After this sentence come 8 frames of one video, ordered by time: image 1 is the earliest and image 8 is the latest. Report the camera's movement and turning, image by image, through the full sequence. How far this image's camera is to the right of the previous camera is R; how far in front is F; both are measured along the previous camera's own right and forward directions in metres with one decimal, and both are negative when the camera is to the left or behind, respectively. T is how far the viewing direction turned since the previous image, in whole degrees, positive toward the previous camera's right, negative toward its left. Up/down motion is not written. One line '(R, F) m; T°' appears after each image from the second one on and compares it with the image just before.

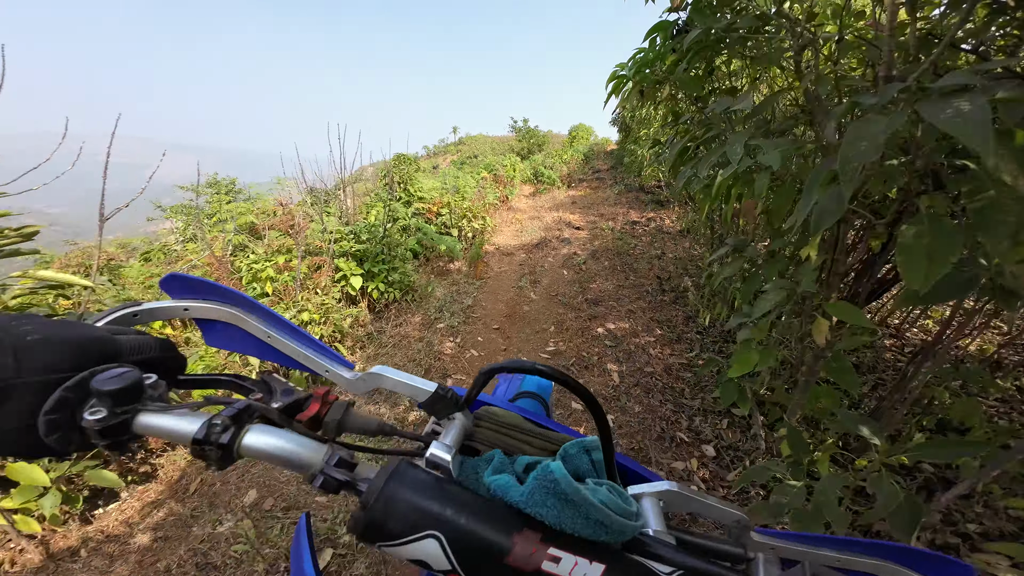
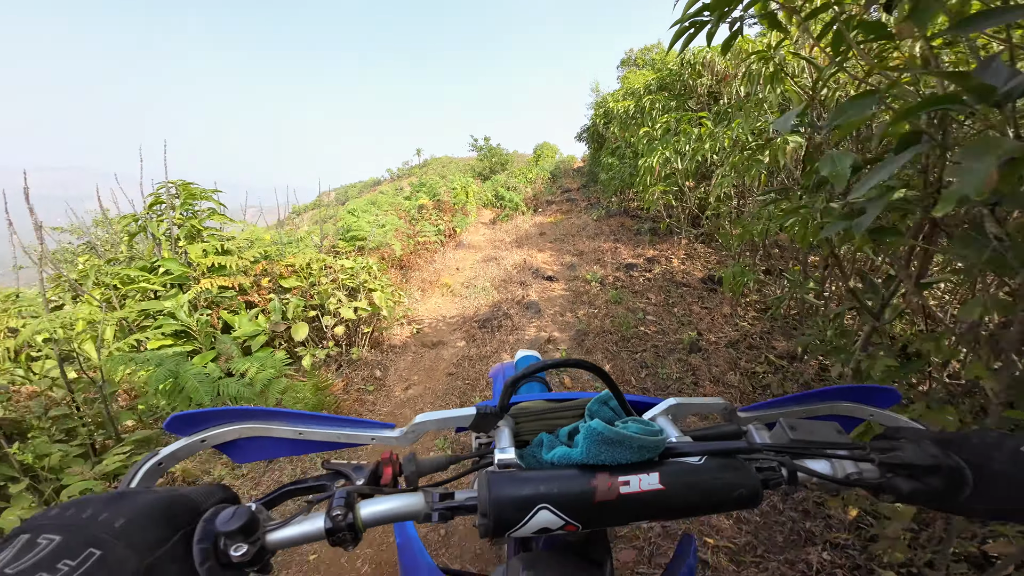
(+0.4, +2.3) m; +4°
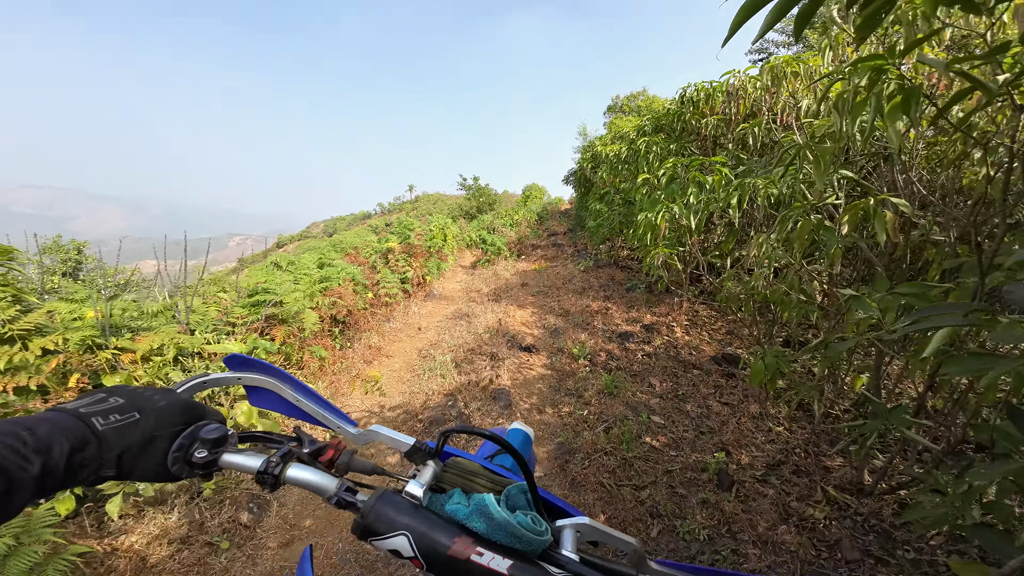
(+0.1, +0.8) m; +2°
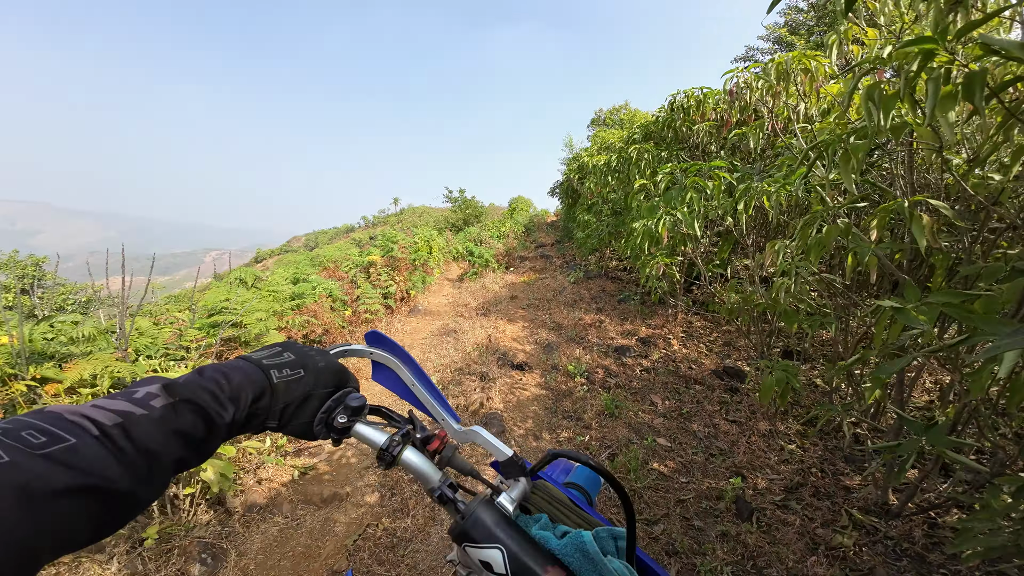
(0.0, +0.2) m; +2°
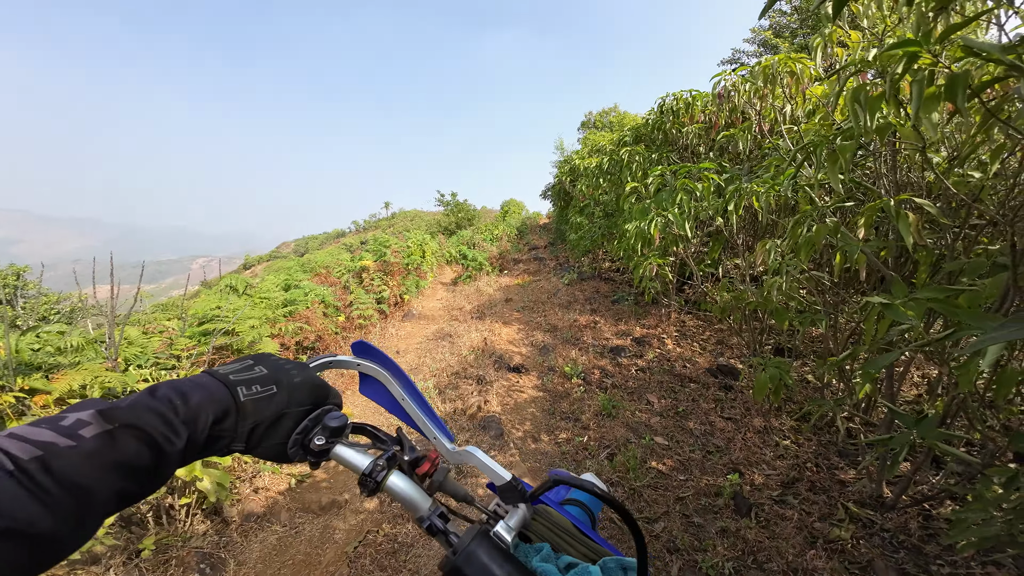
(0.0, 0.0) m; +1°
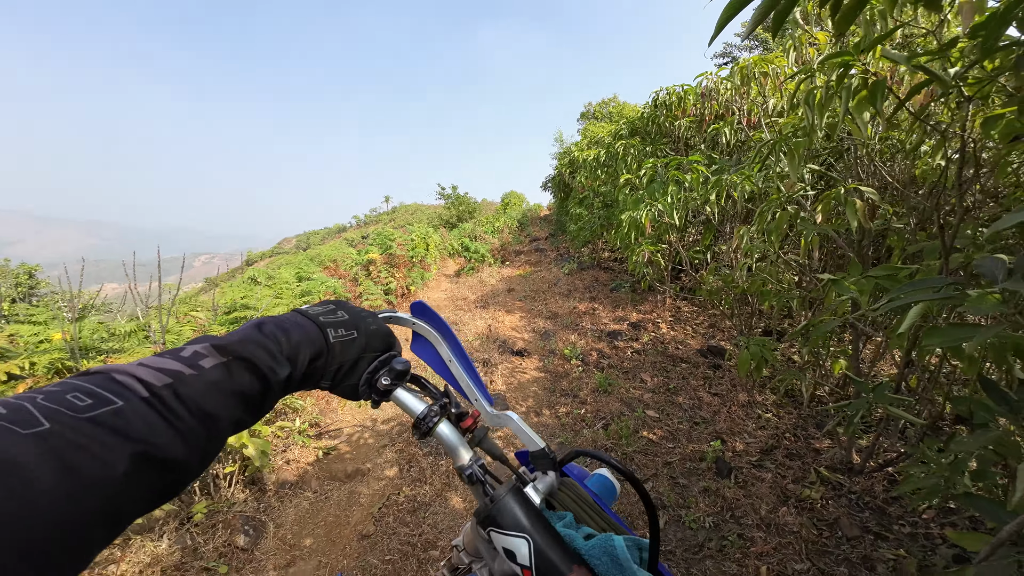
(0.0, -0.2) m; 0°
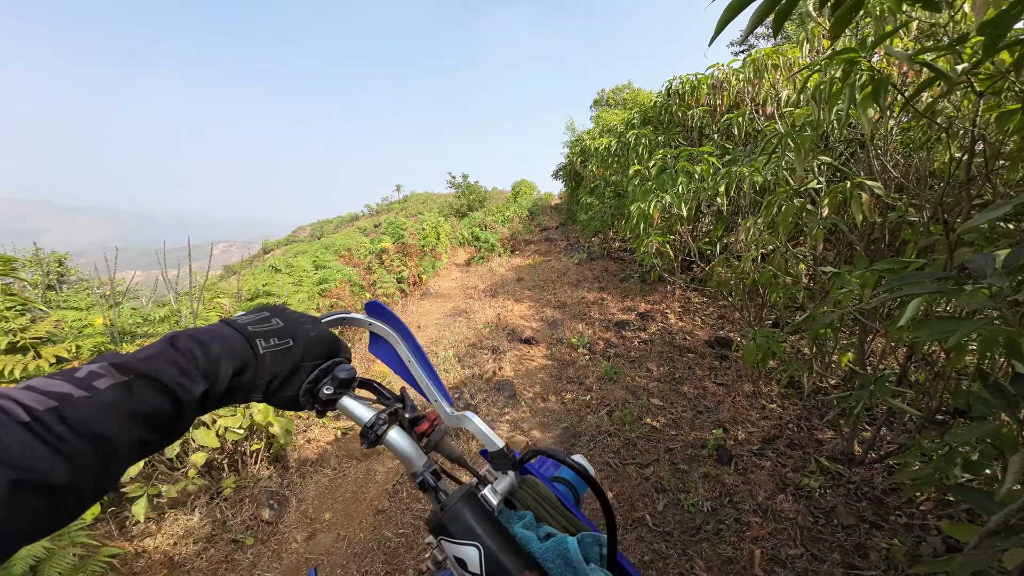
(0.0, -0.1) m; -2°
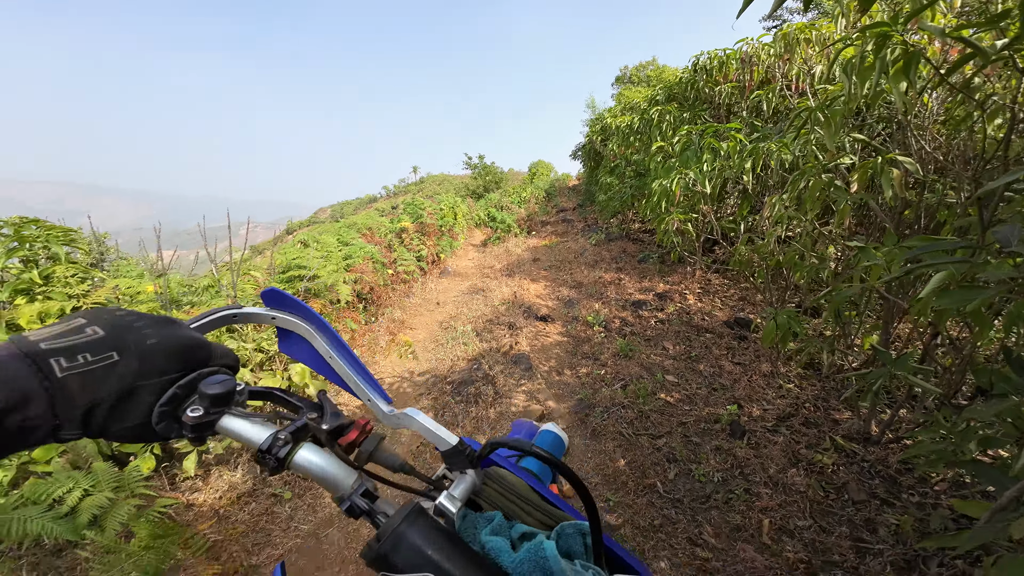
(0.0, 0.0) m; -2°
